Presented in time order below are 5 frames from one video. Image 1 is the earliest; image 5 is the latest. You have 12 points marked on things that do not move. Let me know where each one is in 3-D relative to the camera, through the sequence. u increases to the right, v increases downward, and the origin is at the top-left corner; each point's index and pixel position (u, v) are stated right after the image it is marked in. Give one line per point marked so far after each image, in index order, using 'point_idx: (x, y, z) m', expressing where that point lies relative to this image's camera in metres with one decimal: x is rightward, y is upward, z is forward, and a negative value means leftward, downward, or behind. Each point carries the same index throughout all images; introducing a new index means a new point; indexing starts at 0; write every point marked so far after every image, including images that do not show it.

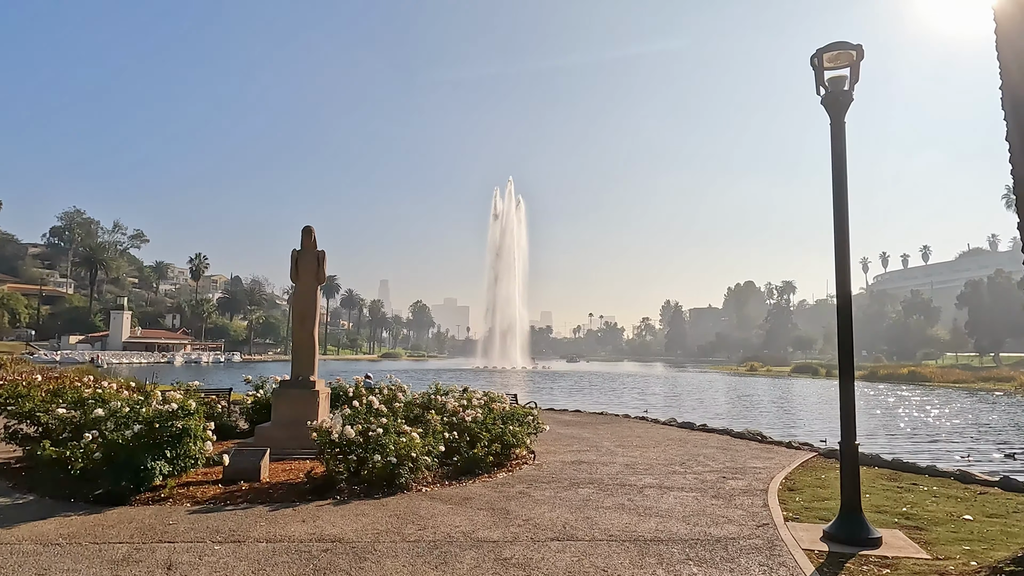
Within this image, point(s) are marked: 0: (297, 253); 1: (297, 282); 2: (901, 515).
0: (-4.3, +0.7, +13.2) m
1: (-4.3, +0.1, +13.1) m
2: (+4.9, -2.9, +8.2) m
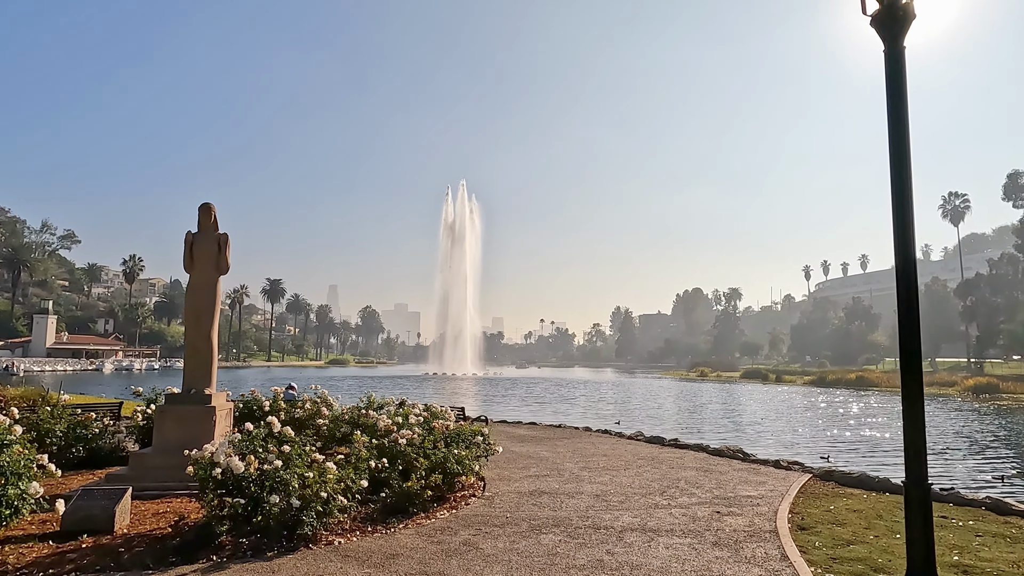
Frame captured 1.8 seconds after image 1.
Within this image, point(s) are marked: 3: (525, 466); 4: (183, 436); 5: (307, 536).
0: (-5.2, +0.9, +10.7) m
1: (-5.2, +0.3, +10.6) m
2: (+4.3, -2.7, +6.4) m
3: (+0.2, -3.3, +12.0) m
4: (-4.9, -2.2, +9.8) m
5: (-2.2, -2.7, +7.1) m
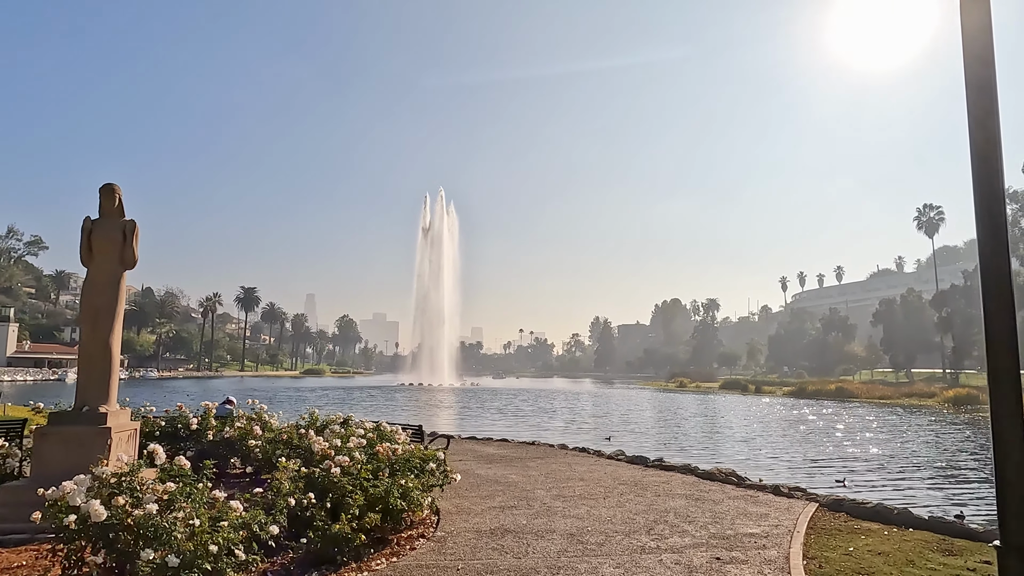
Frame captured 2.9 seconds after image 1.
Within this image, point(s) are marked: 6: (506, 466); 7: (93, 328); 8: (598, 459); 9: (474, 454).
0: (-5.8, +0.9, +8.9) m
1: (-5.7, +0.3, +8.8) m
2: (+3.9, -2.7, +4.9) m
3: (-0.3, -3.3, +10.3) m
4: (-5.5, -2.2, +8.0) m
5: (-2.7, -2.6, +5.5) m
6: (-0.1, -3.6, +13.4) m
7: (-5.6, -0.5, +8.7) m
8: (+1.9, -3.7, +14.3) m
9: (-0.9, -3.8, +14.9) m
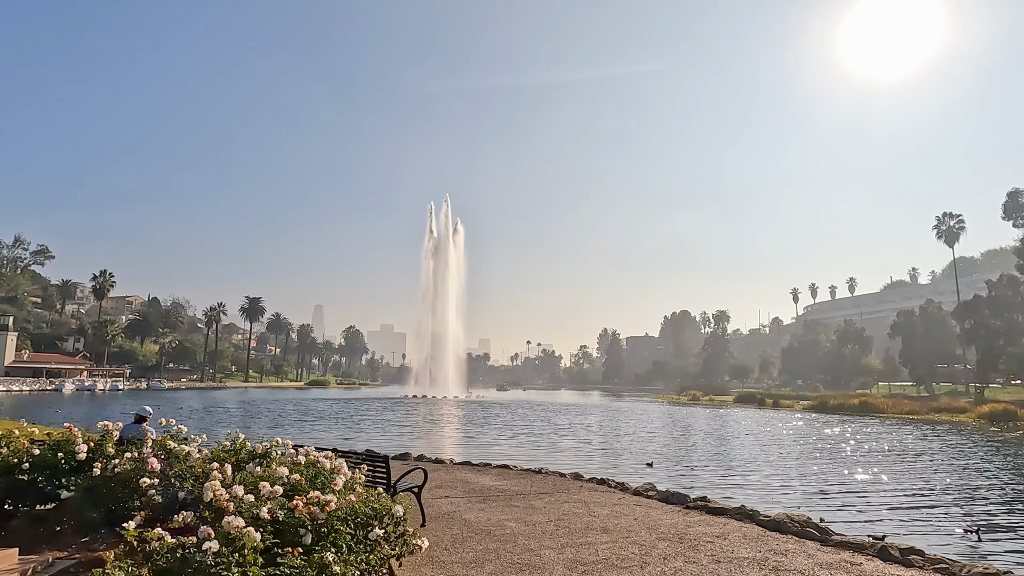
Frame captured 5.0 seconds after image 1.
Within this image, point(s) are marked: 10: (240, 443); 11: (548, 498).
0: (-5.8, +1.2, +6.0) m
1: (-5.8, +0.6, +5.9) m
2: (+3.8, -2.3, +1.8) m
3: (-0.4, -3.0, +7.3) m
4: (-5.5, -1.9, +5.0) m
5: (-2.8, -2.3, +2.4) m
6: (-0.1, -3.4, +10.3) m
7: (-5.6, -0.2, +5.7) m
8: (+1.9, -3.6, +11.2) m
9: (-0.9, -3.6, +11.8) m
10: (-3.5, -2.0, +8.2) m
11: (+0.6, -3.5, +10.8) m
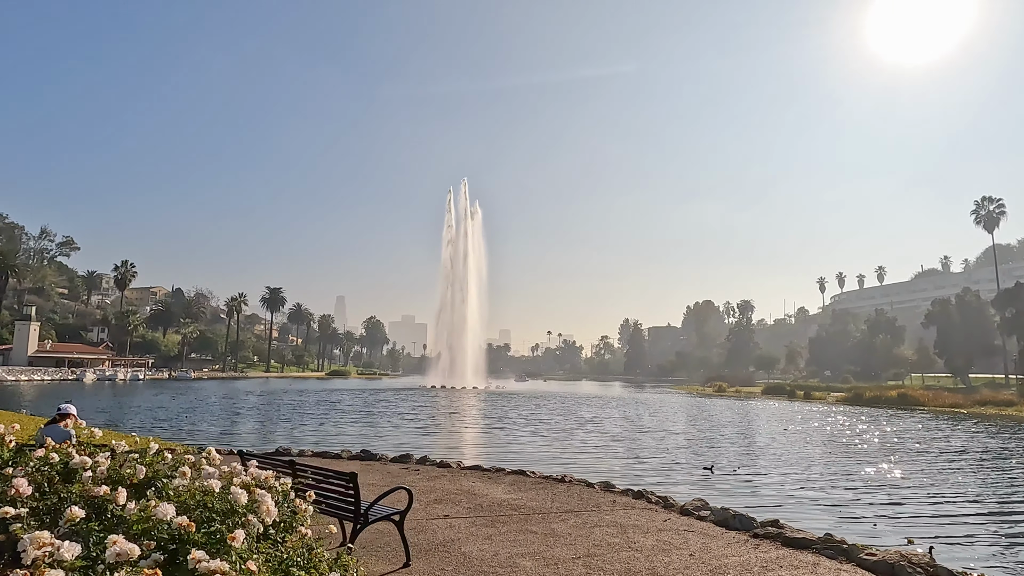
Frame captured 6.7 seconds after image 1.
0: (-5.8, +1.6, +3.8) m
1: (-5.7, +1.0, +3.7) m
2: (+3.7, -2.0, -0.7) m
3: (-0.3, -2.6, +5.0) m
4: (-5.5, -1.5, +2.9) m
5: (-2.8, -1.9, +0.2) m
6: (+0.1, -3.0, +8.0) m
7: (-5.6, +0.1, +3.6) m
8: (+2.1, -3.1, +8.8) m
9: (-0.6, -3.1, +9.5) m
10: (-3.3, -1.6, +6.0) m
11: (+0.8, -3.0, +8.4) m
